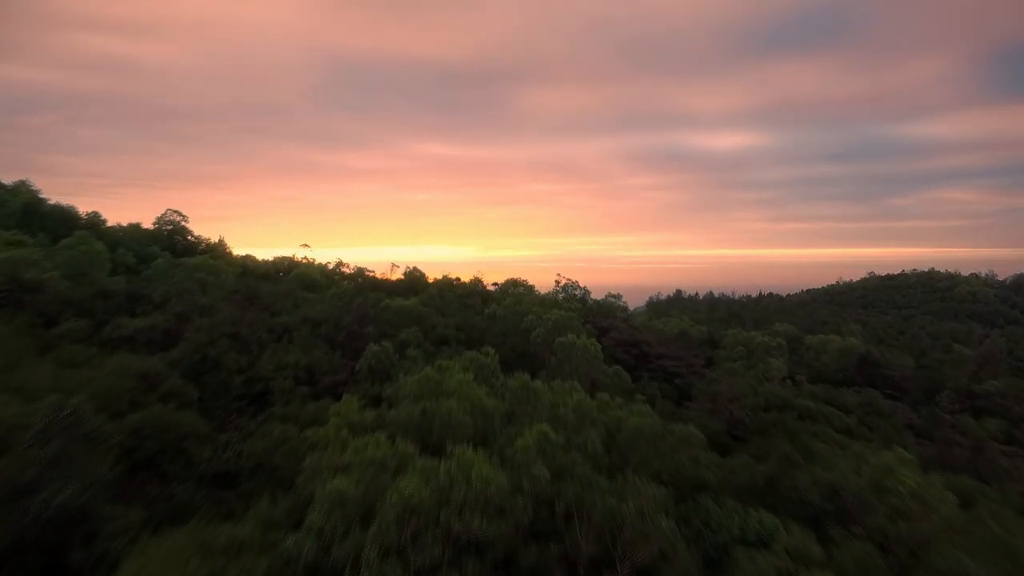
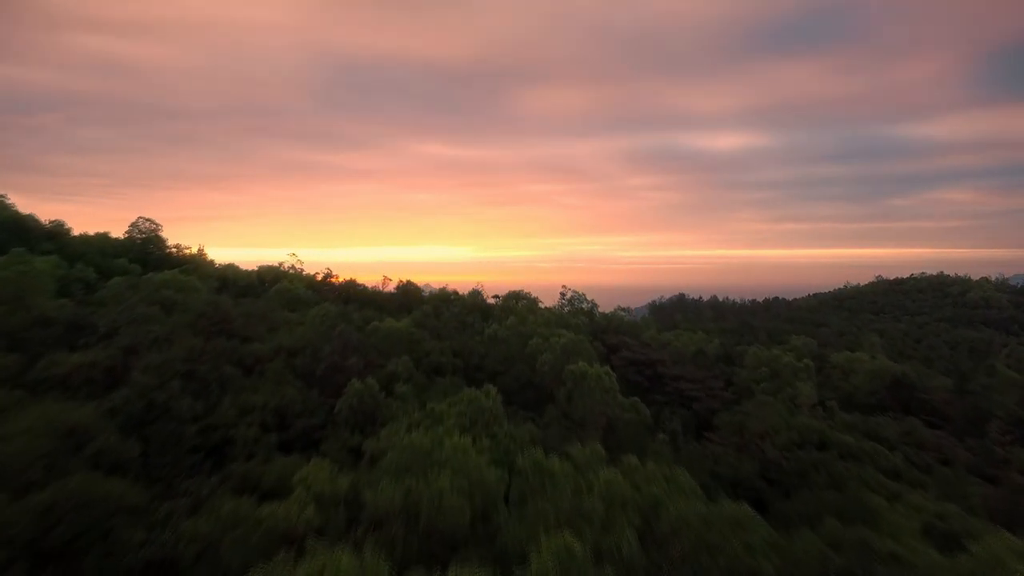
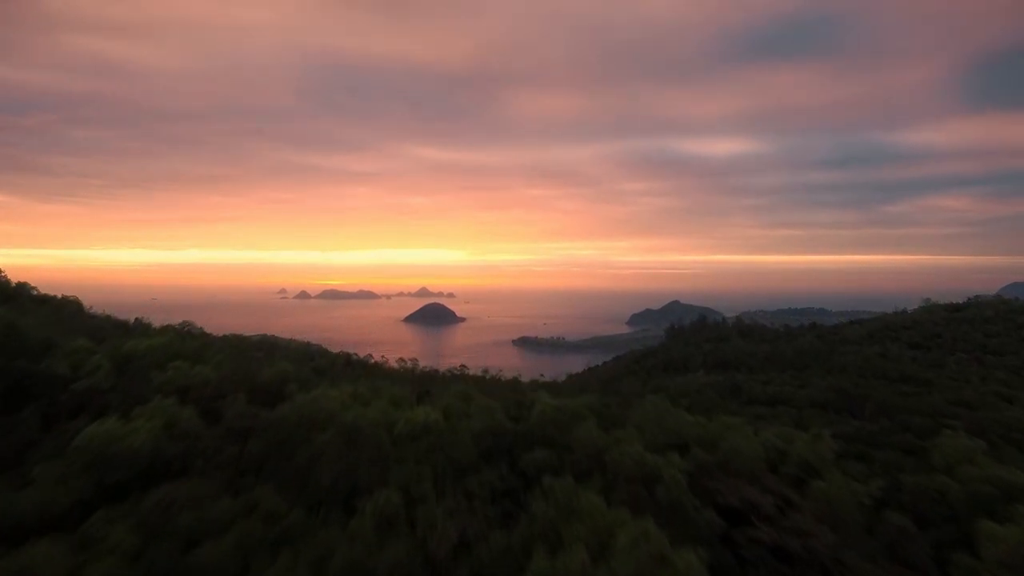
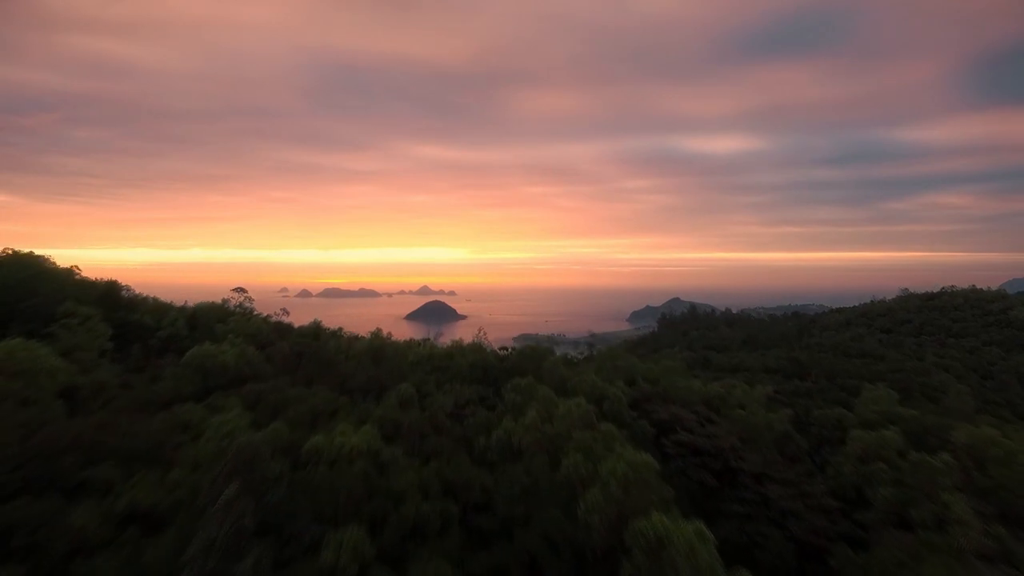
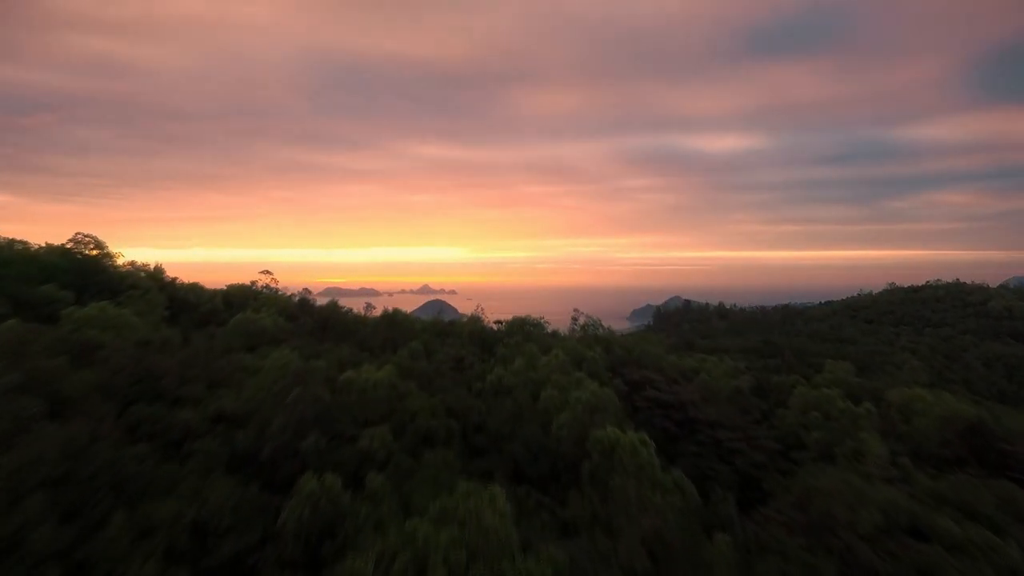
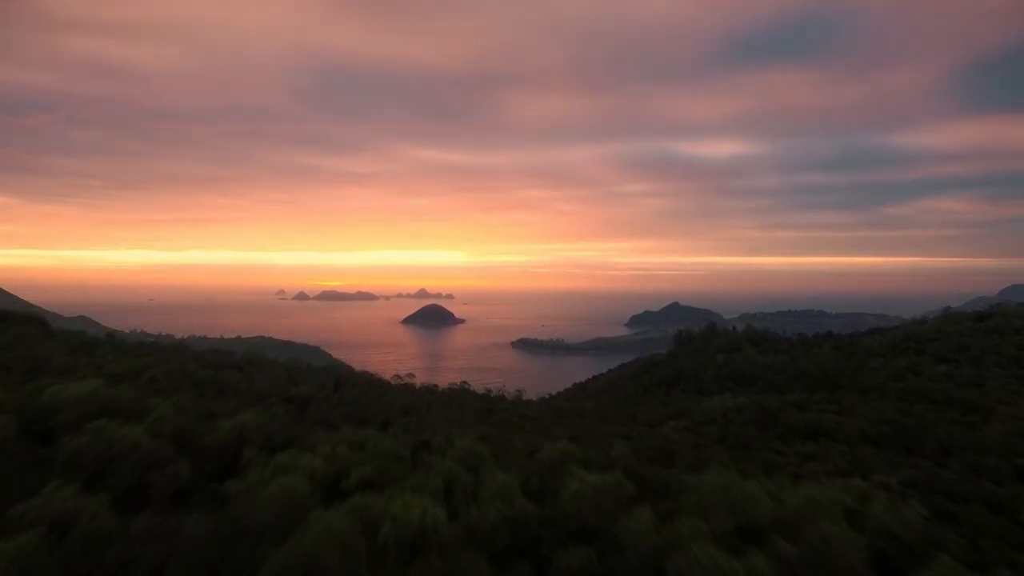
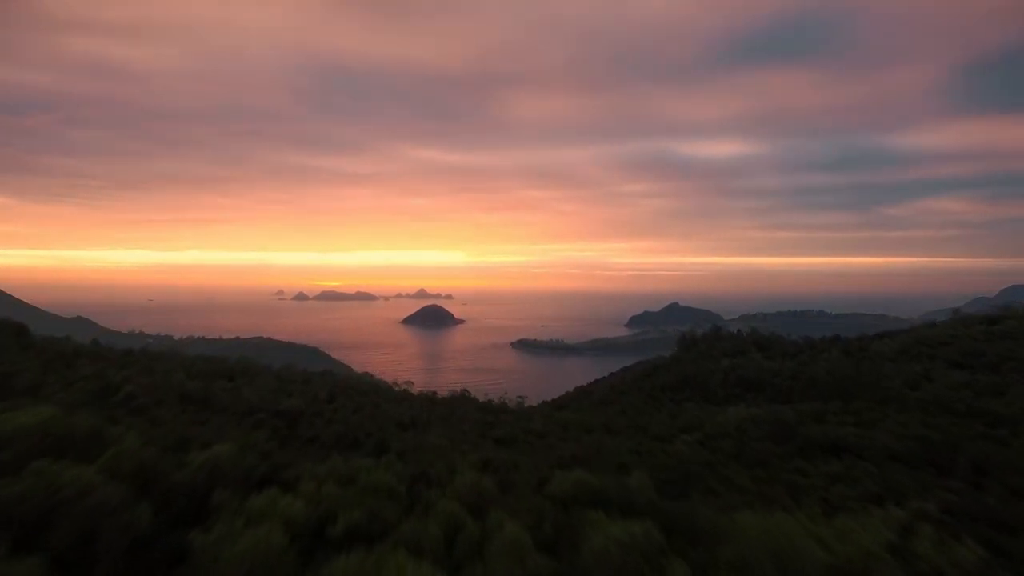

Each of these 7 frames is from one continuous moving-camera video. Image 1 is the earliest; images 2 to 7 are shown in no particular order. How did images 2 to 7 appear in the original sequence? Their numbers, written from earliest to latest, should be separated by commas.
2, 5, 4, 3, 6, 7
